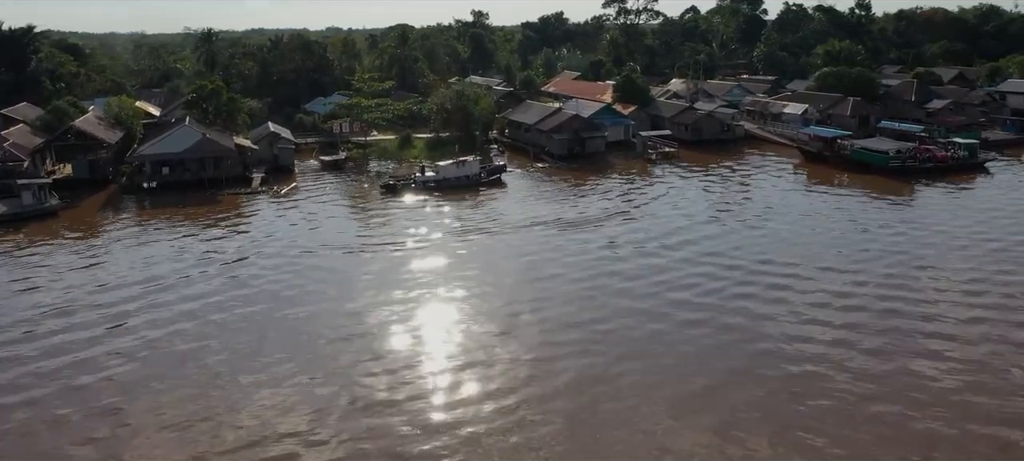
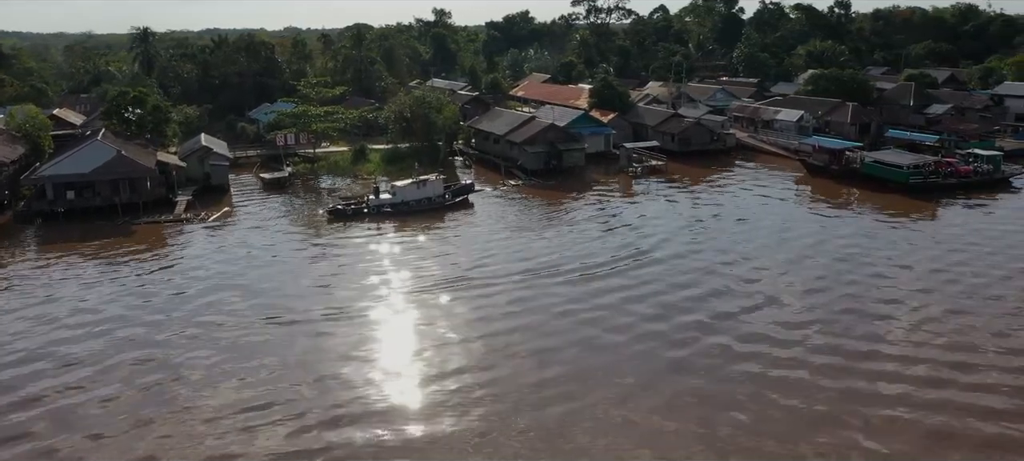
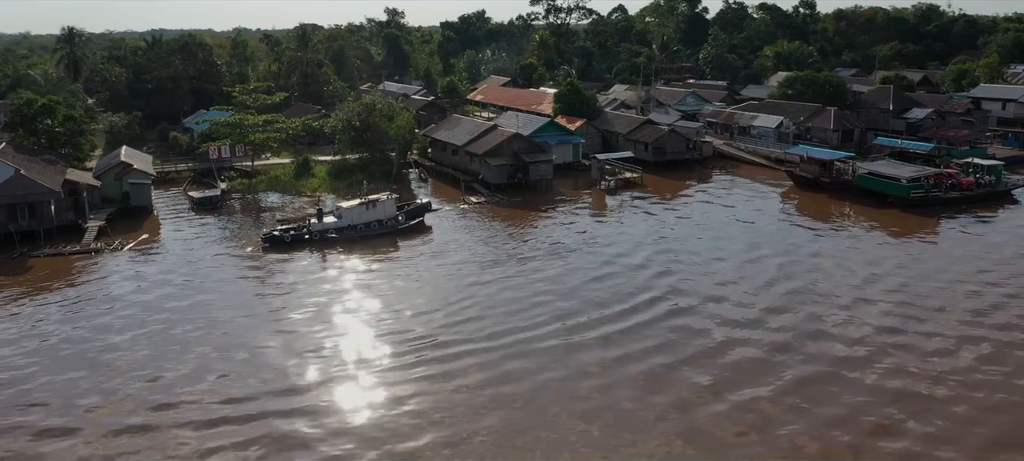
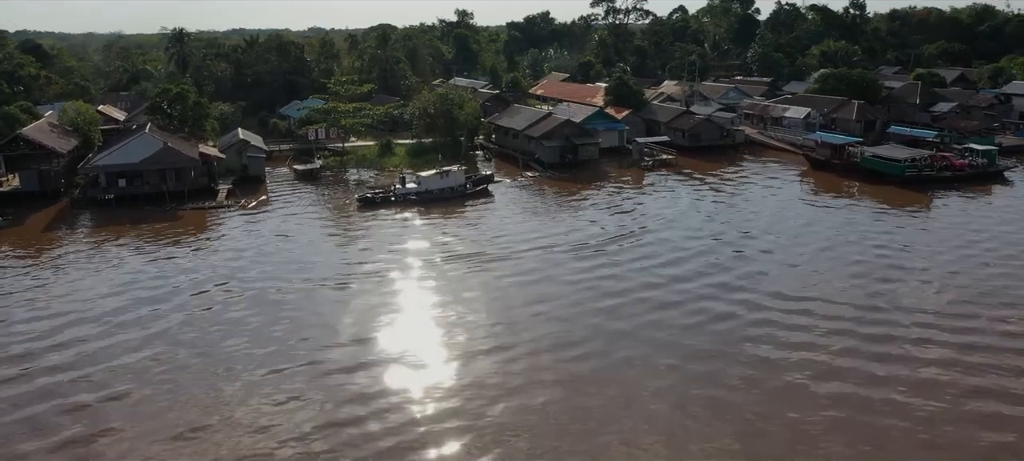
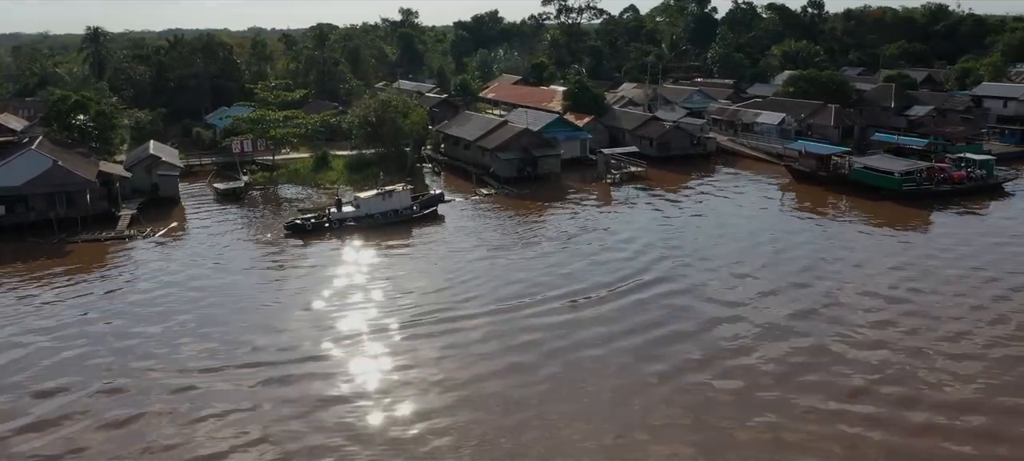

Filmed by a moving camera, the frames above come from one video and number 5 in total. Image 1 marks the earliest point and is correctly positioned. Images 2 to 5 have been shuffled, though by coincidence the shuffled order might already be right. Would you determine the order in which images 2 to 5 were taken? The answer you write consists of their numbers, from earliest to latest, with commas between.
4, 2, 5, 3
